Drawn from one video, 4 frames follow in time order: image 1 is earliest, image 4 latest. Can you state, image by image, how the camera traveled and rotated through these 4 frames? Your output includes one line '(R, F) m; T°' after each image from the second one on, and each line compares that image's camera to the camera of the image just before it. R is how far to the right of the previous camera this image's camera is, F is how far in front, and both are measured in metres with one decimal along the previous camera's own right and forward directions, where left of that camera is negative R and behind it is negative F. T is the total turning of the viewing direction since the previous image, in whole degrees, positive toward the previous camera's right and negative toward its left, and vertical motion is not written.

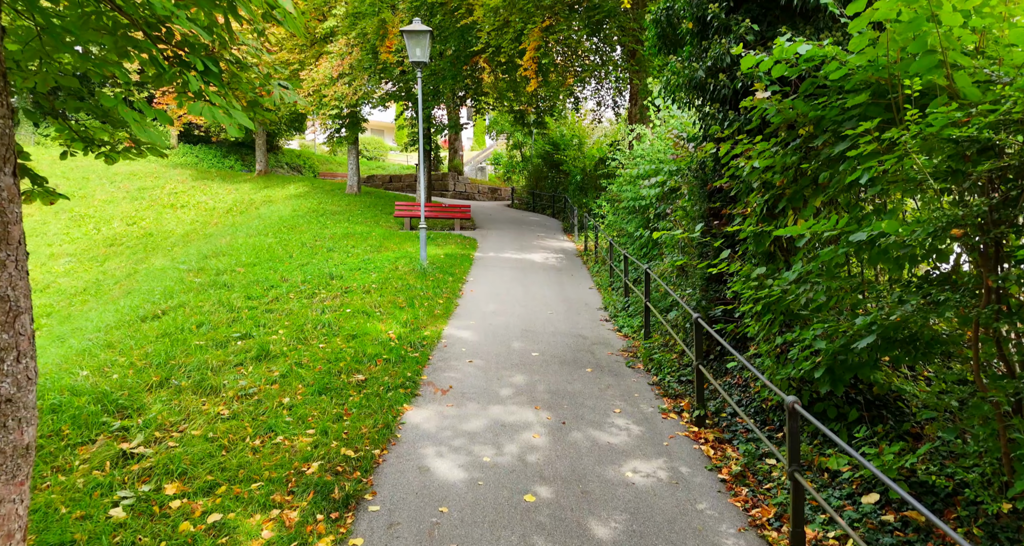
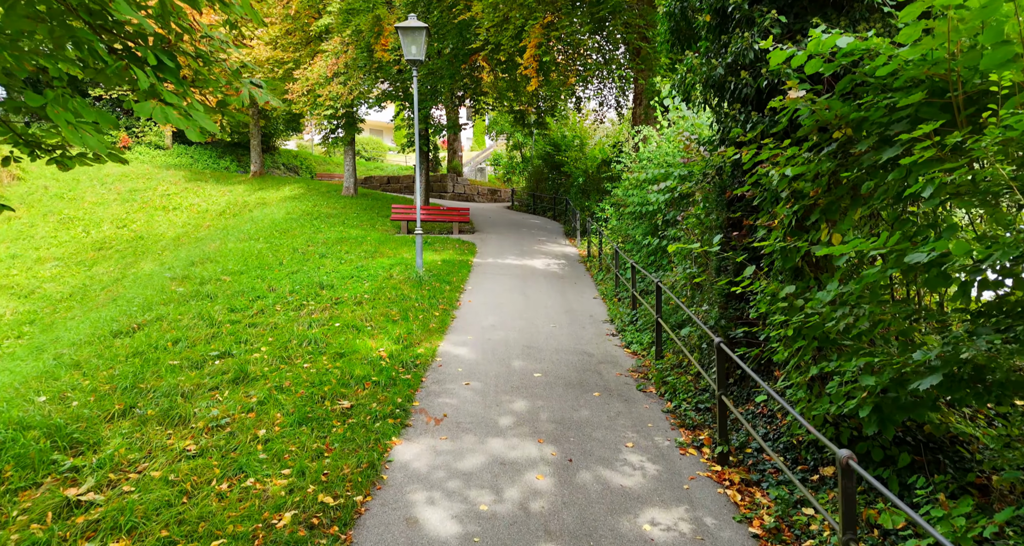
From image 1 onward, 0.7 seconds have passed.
(0.0, +0.7) m; 0°
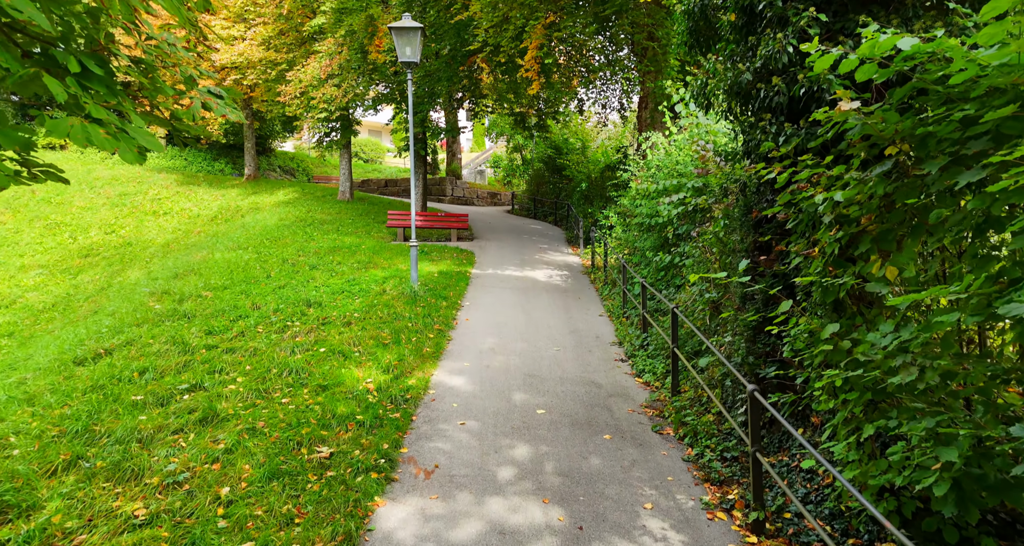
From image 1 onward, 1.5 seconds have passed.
(0.0, +0.8) m; 0°
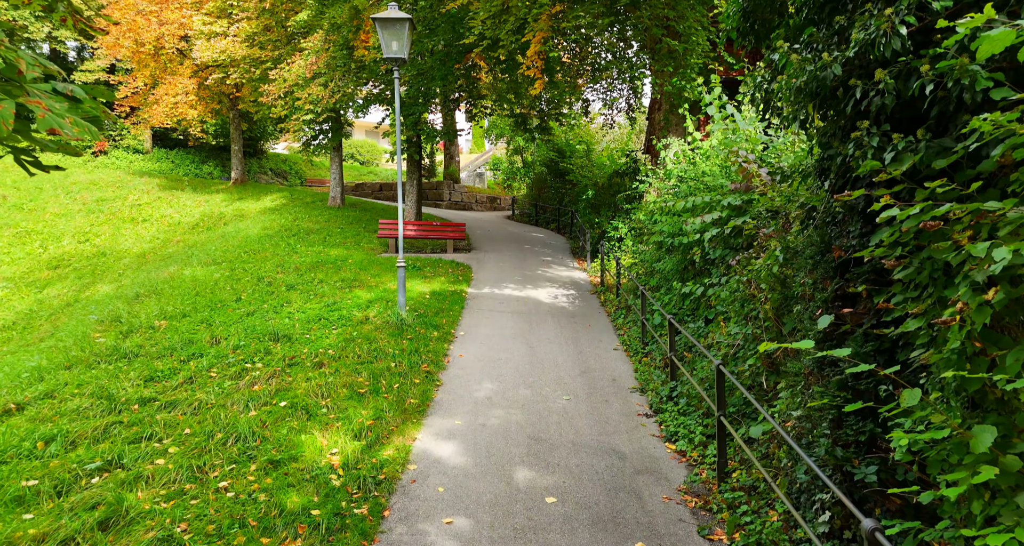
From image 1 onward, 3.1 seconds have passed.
(0.0, +1.6) m; 0°
